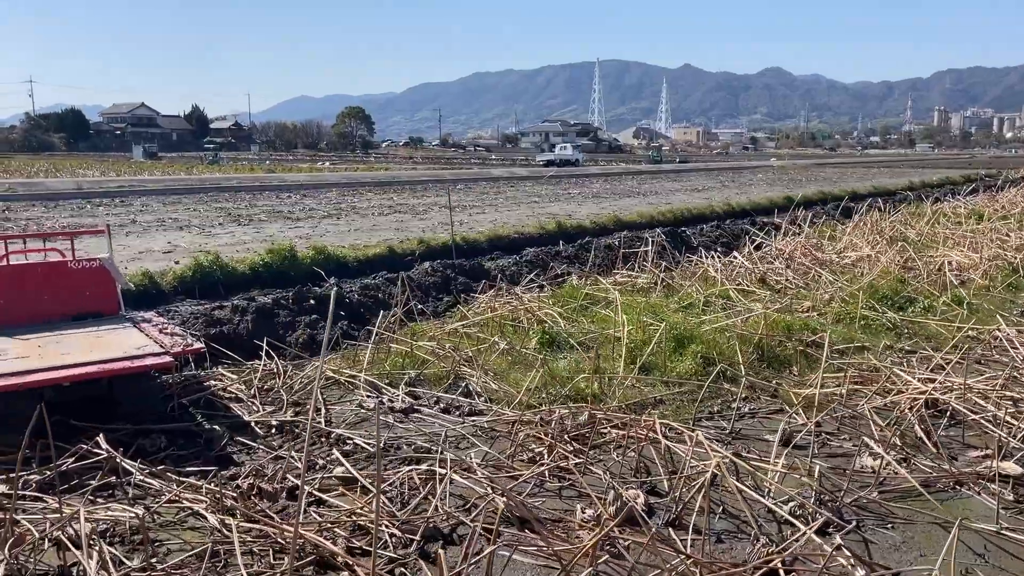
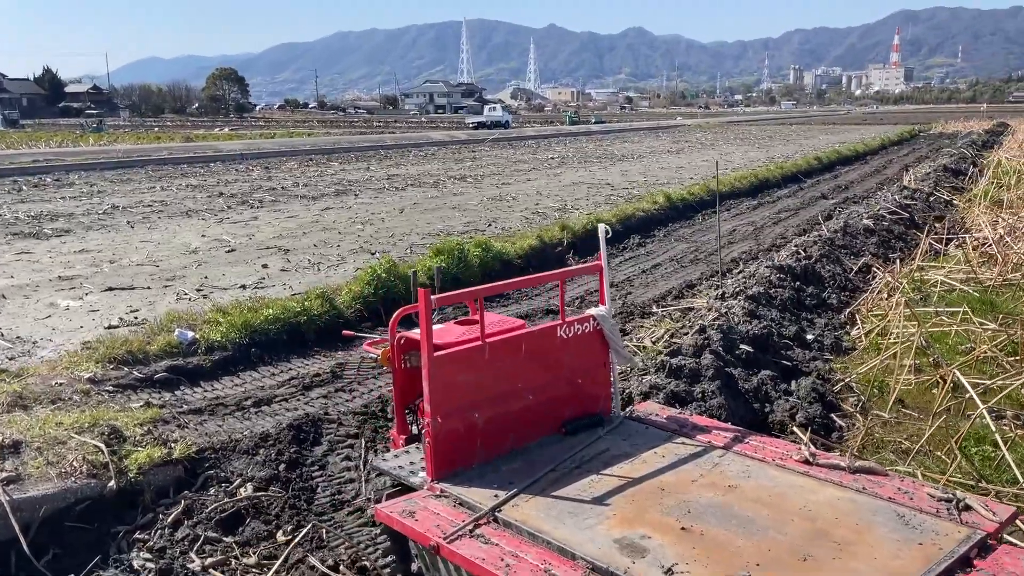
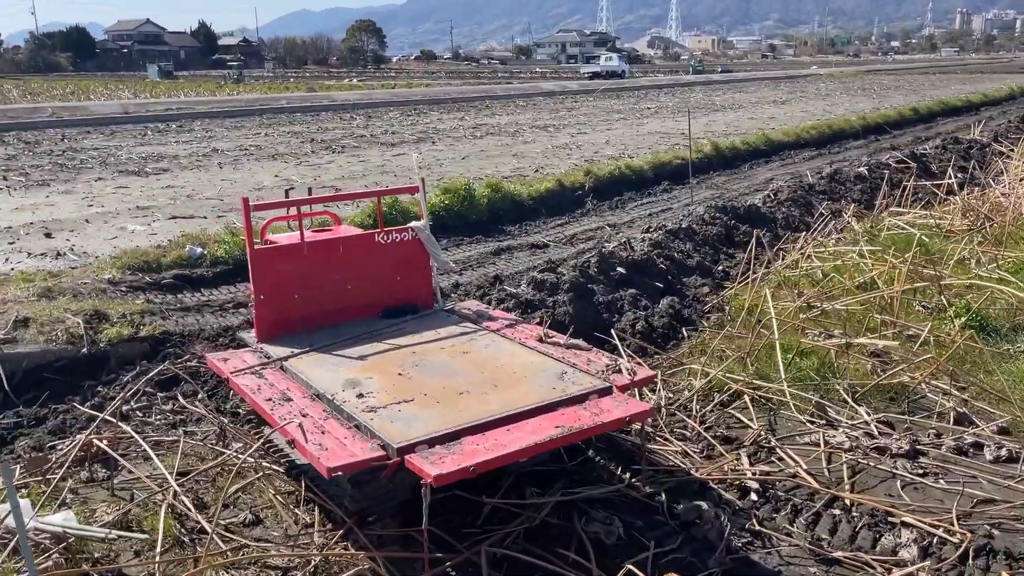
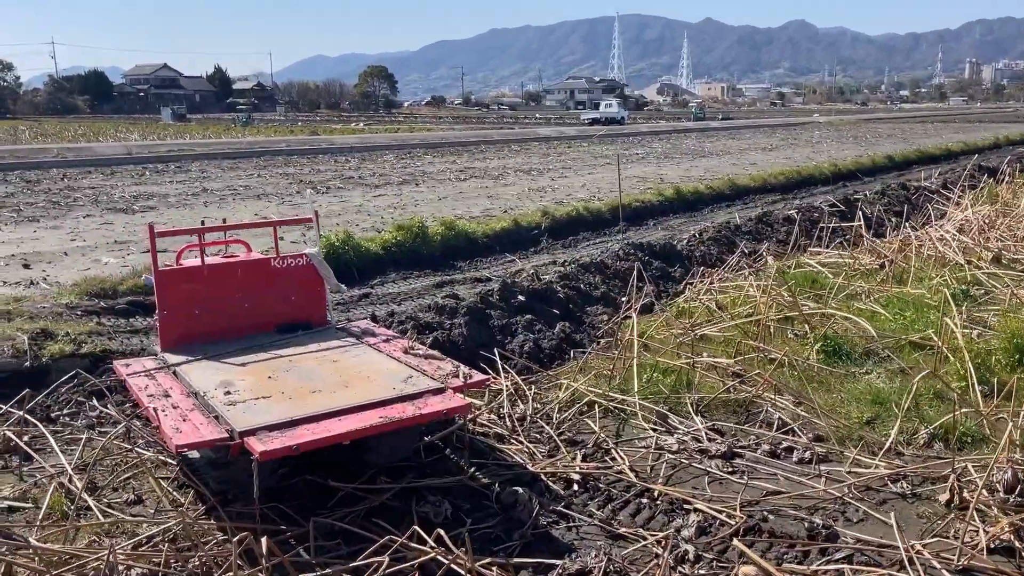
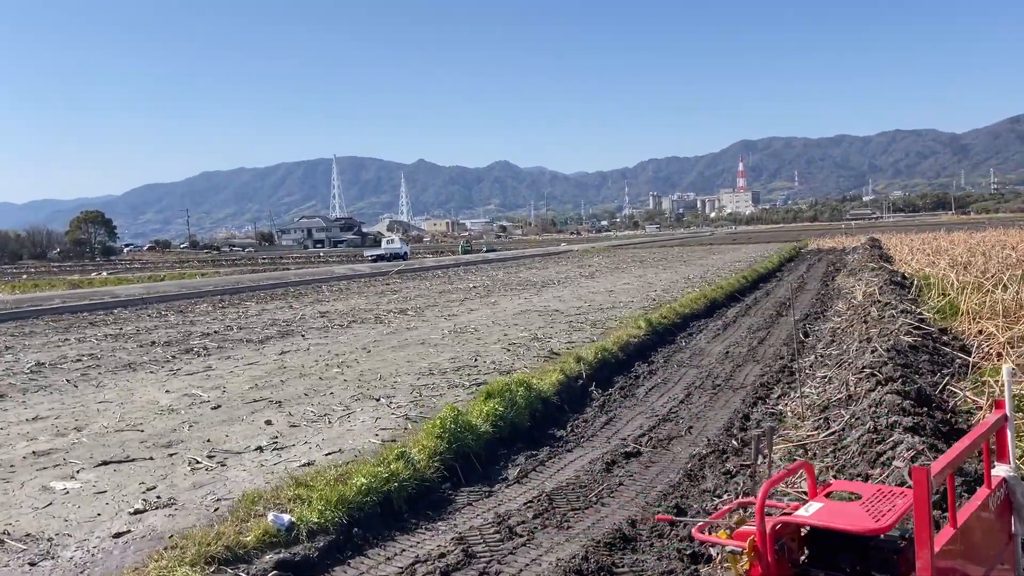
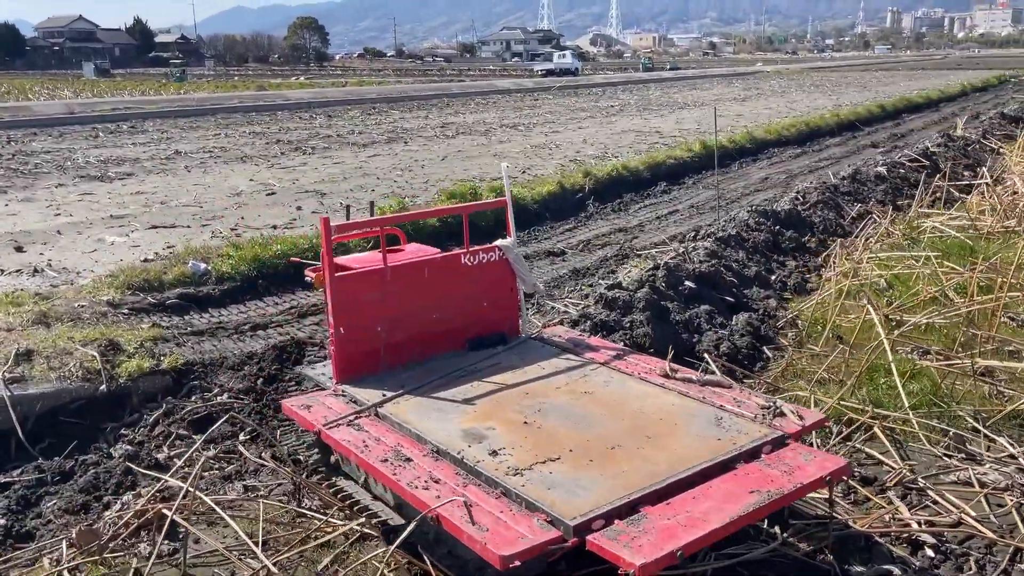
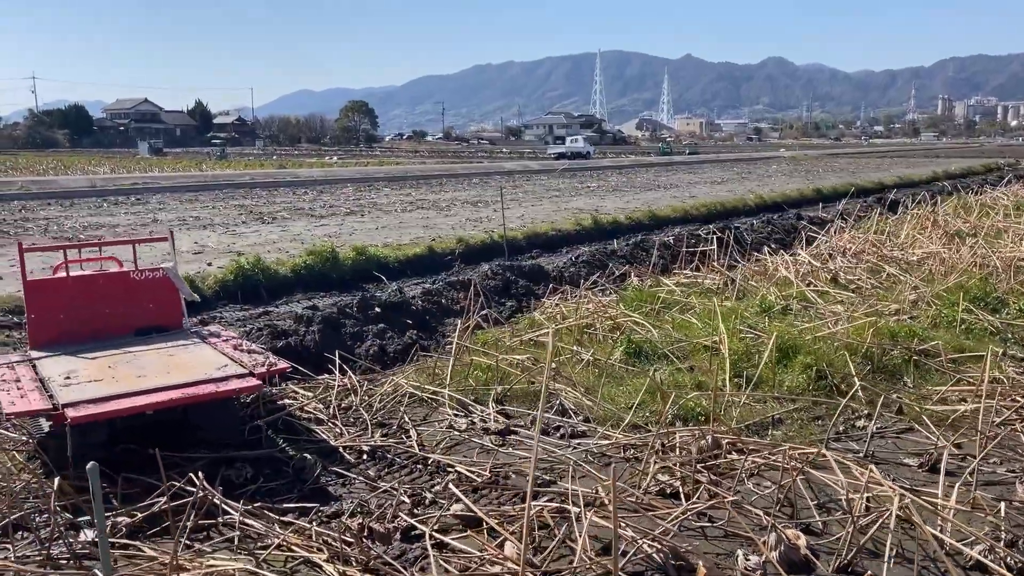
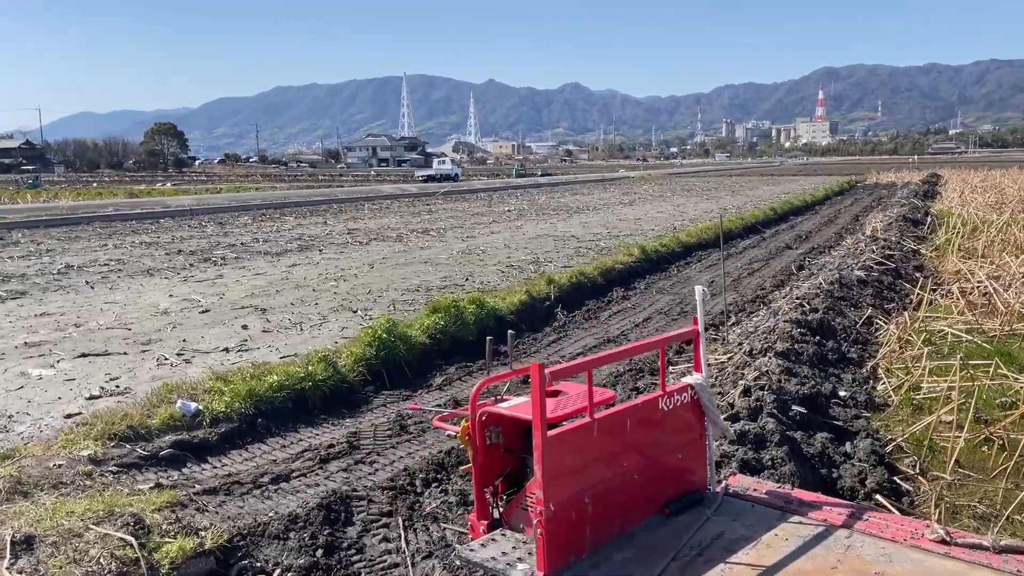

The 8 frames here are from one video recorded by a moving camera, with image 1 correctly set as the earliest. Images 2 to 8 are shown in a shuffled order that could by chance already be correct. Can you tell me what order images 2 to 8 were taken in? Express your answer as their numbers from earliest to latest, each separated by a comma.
7, 4, 3, 6, 2, 8, 5
